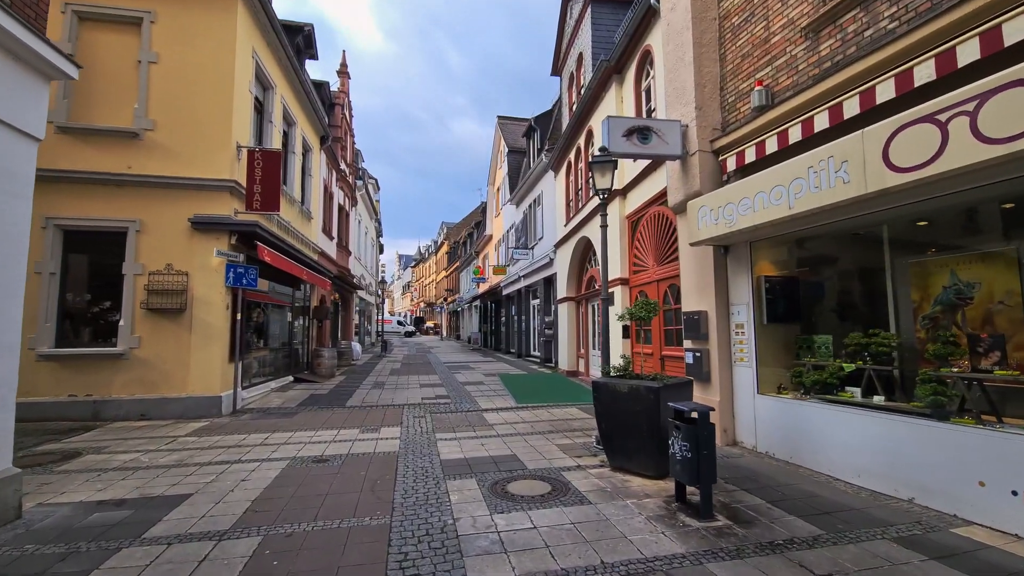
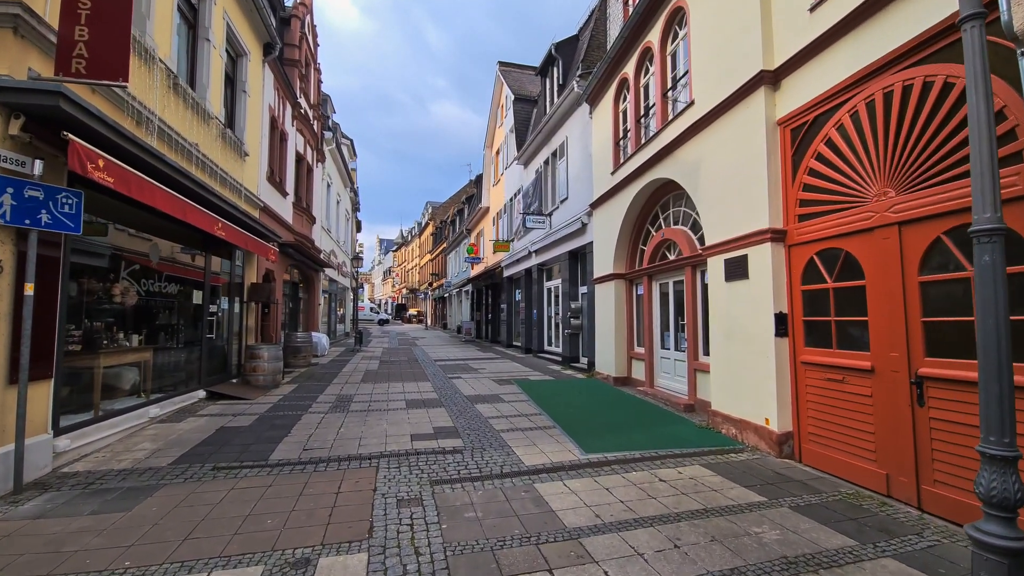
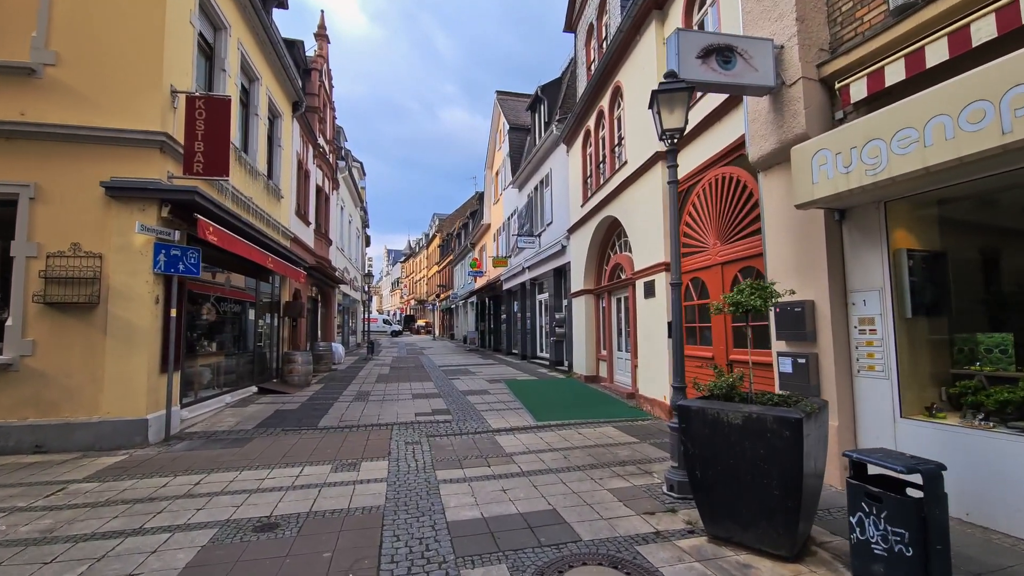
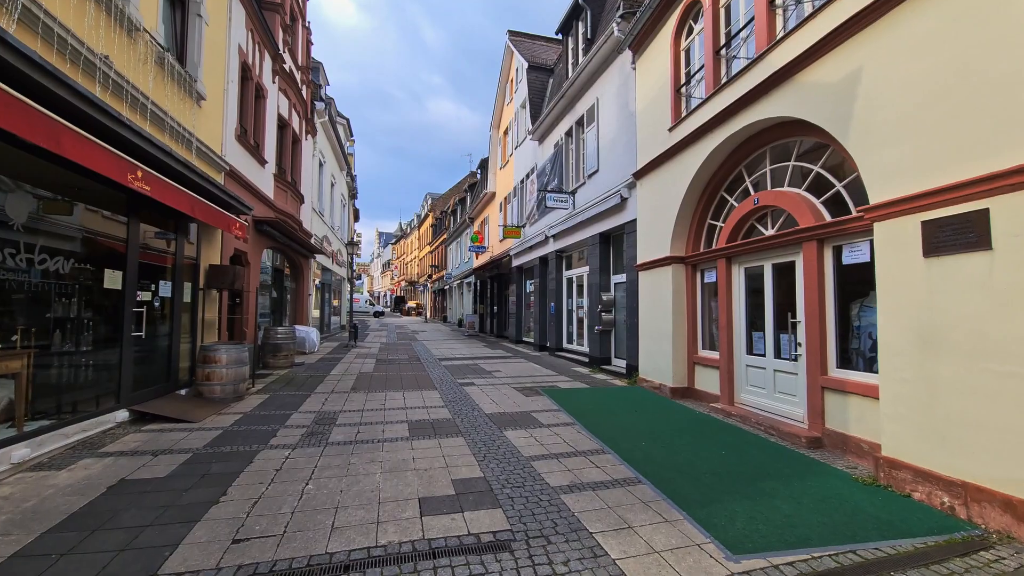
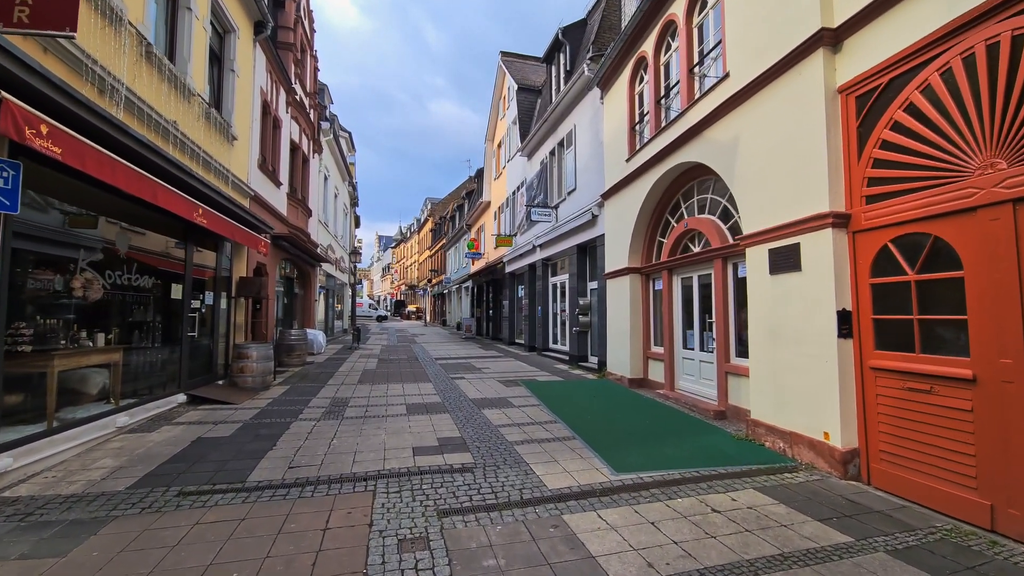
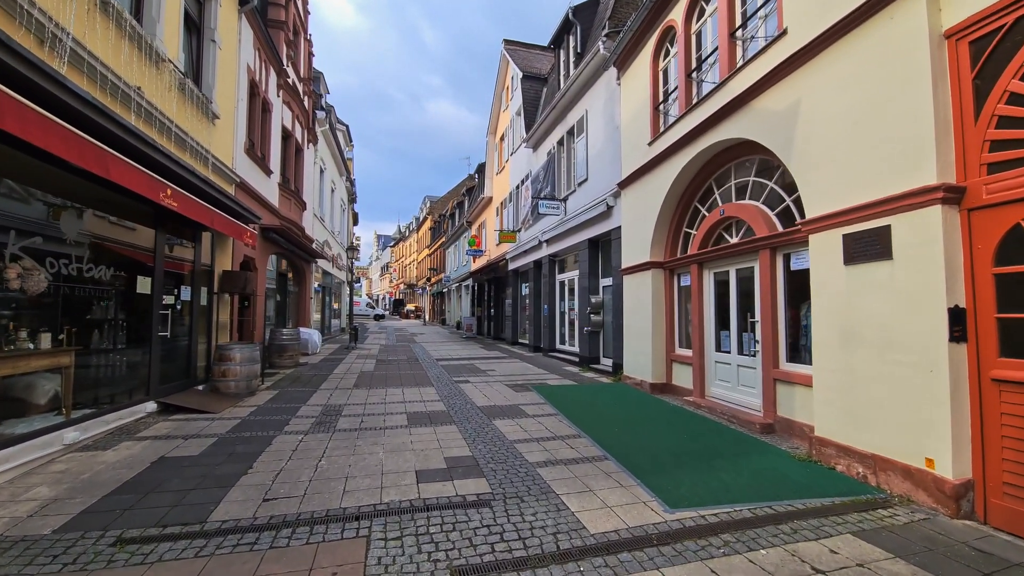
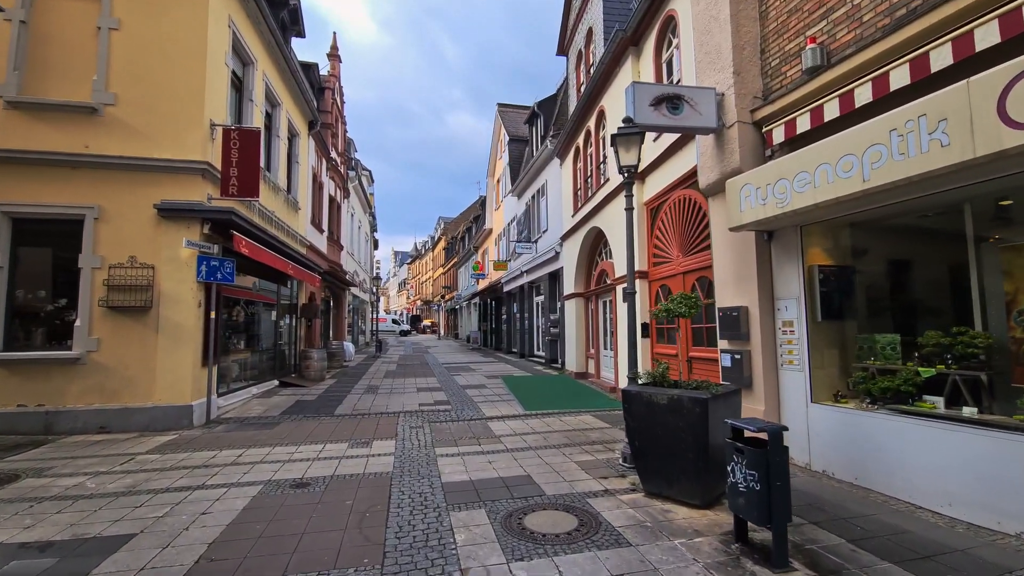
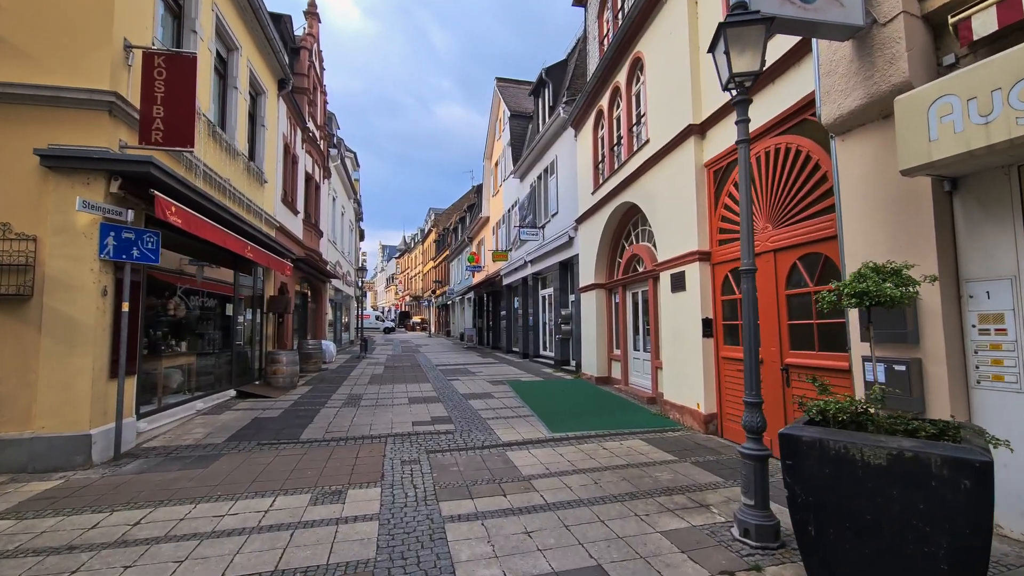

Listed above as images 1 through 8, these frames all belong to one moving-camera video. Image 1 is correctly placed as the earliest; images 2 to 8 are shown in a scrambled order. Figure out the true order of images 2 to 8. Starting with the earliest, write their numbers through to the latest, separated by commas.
7, 3, 8, 2, 5, 6, 4
